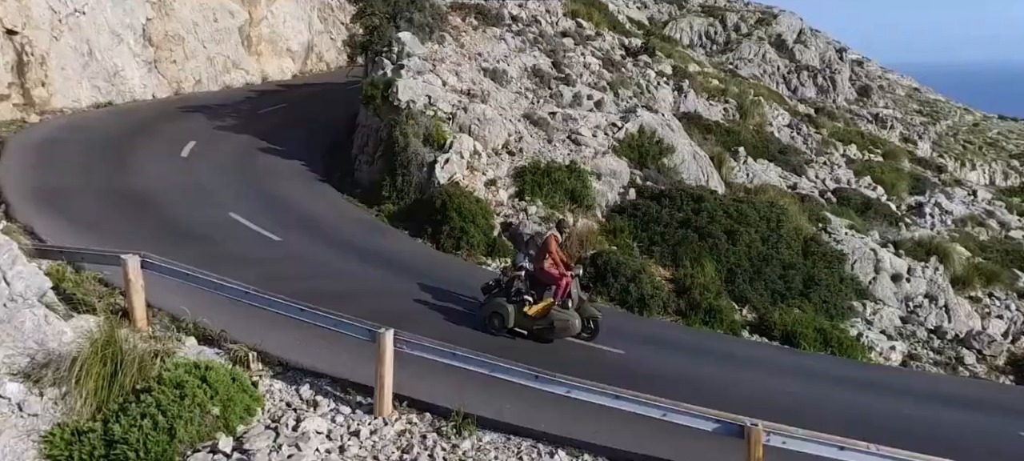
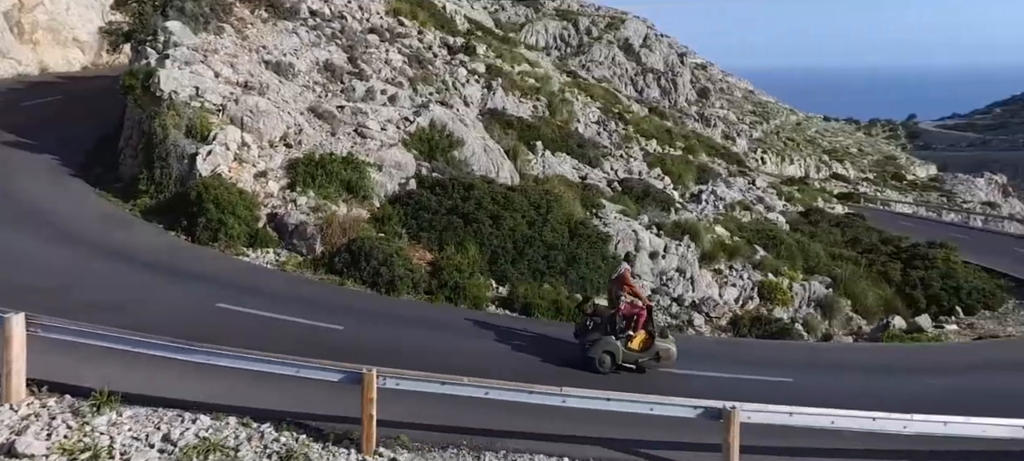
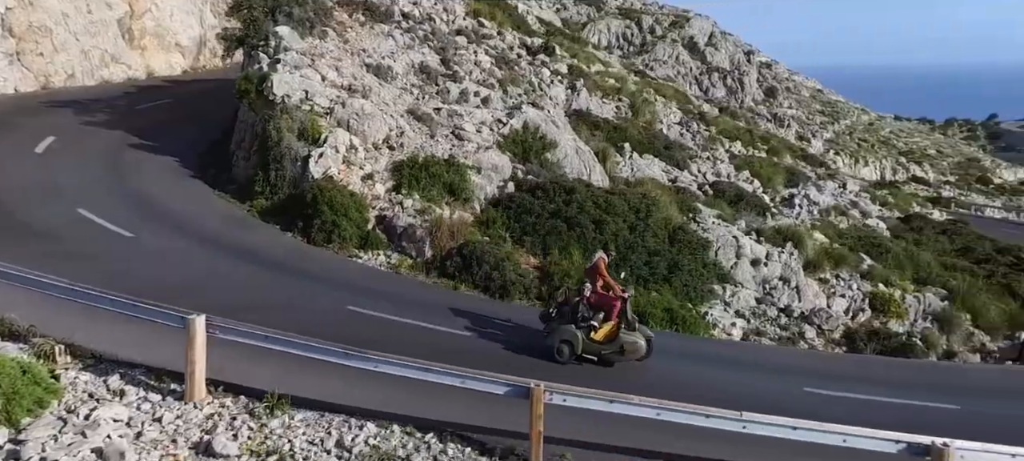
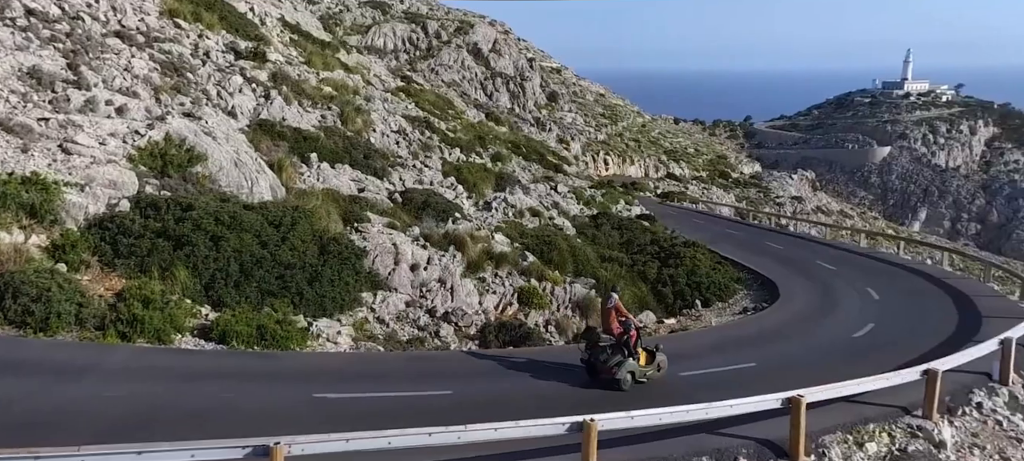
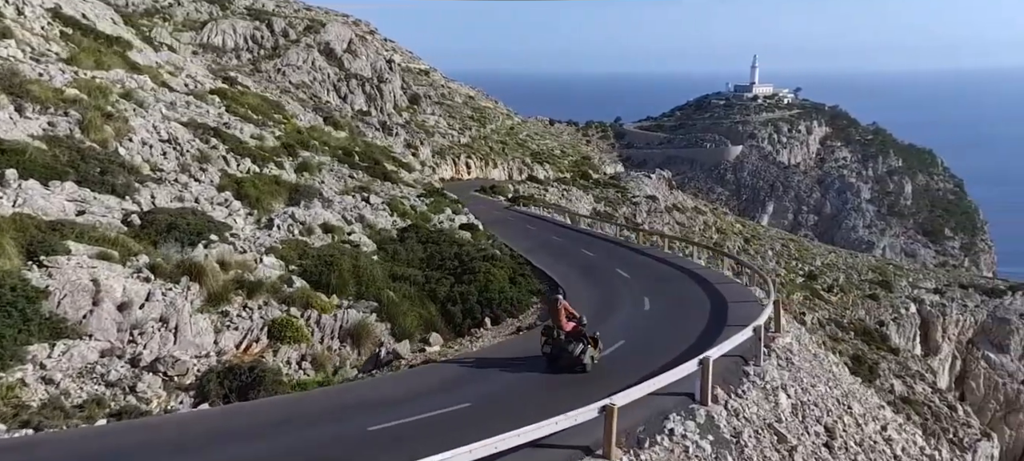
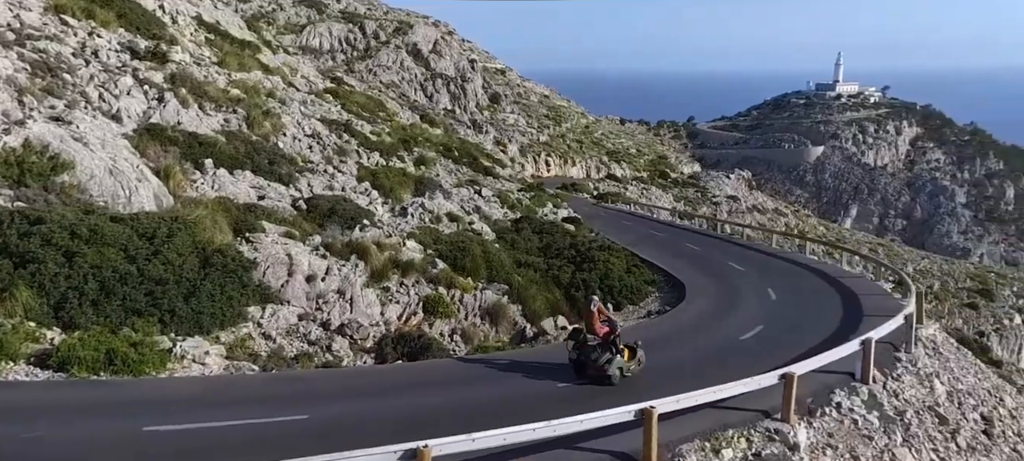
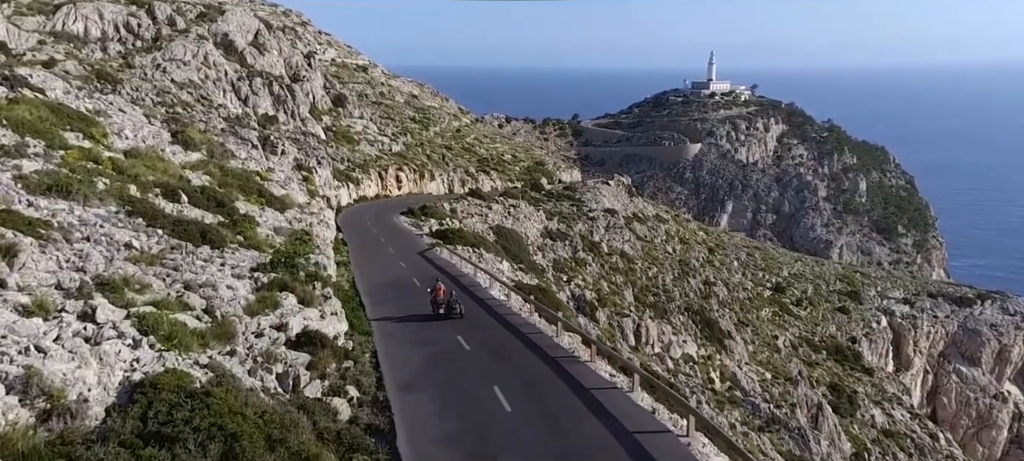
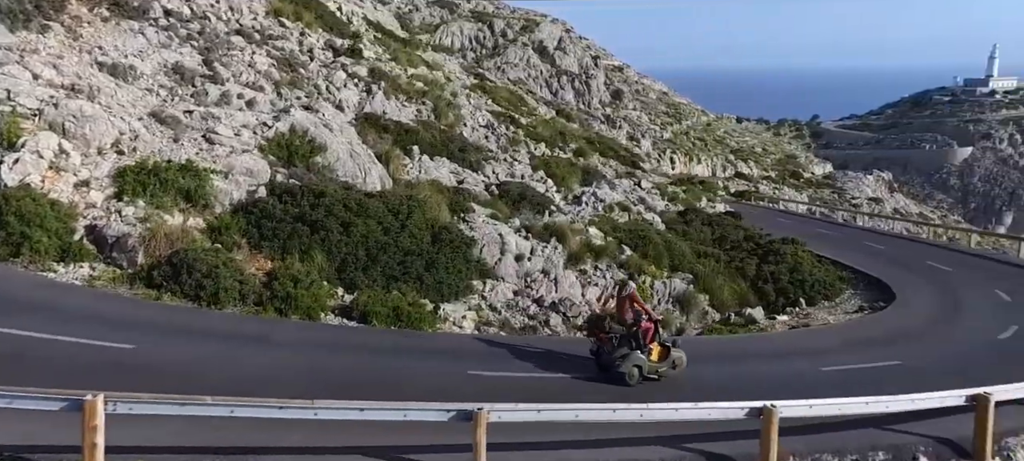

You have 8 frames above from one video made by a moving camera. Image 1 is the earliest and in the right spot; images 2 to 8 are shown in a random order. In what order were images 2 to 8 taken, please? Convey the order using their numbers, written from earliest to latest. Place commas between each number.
3, 2, 8, 4, 6, 5, 7
